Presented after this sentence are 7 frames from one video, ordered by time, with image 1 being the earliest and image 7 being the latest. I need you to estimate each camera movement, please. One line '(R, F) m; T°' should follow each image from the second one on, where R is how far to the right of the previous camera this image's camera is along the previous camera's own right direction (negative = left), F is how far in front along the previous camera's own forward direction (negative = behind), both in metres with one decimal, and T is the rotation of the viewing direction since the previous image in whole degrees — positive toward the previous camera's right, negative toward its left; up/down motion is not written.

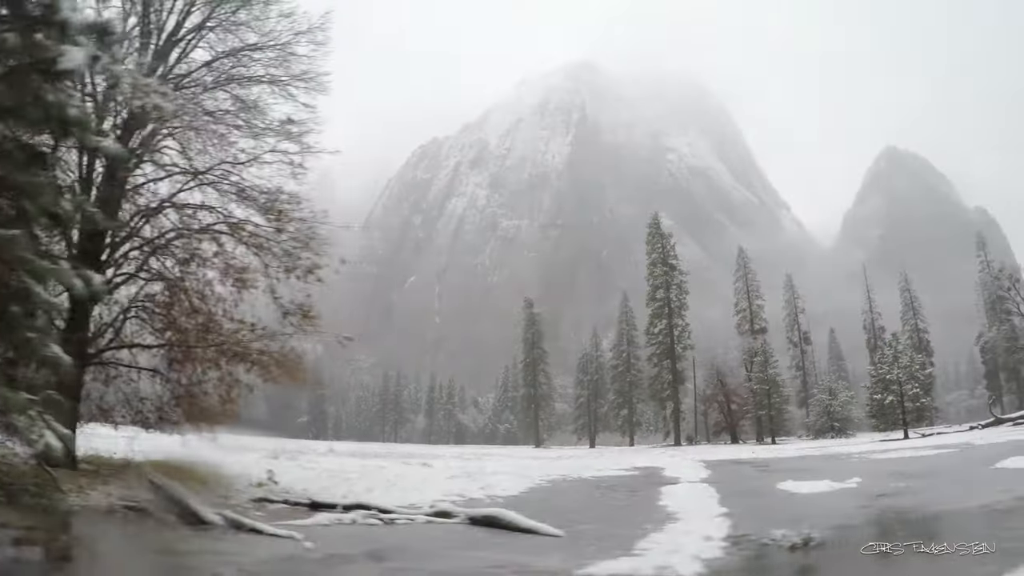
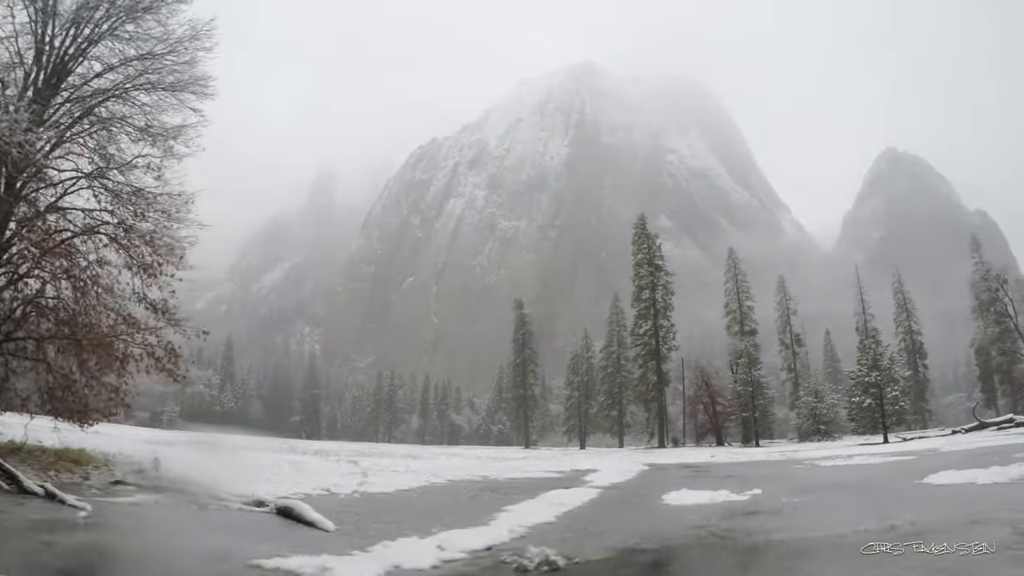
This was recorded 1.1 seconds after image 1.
(+1.5, +0.2) m; 0°
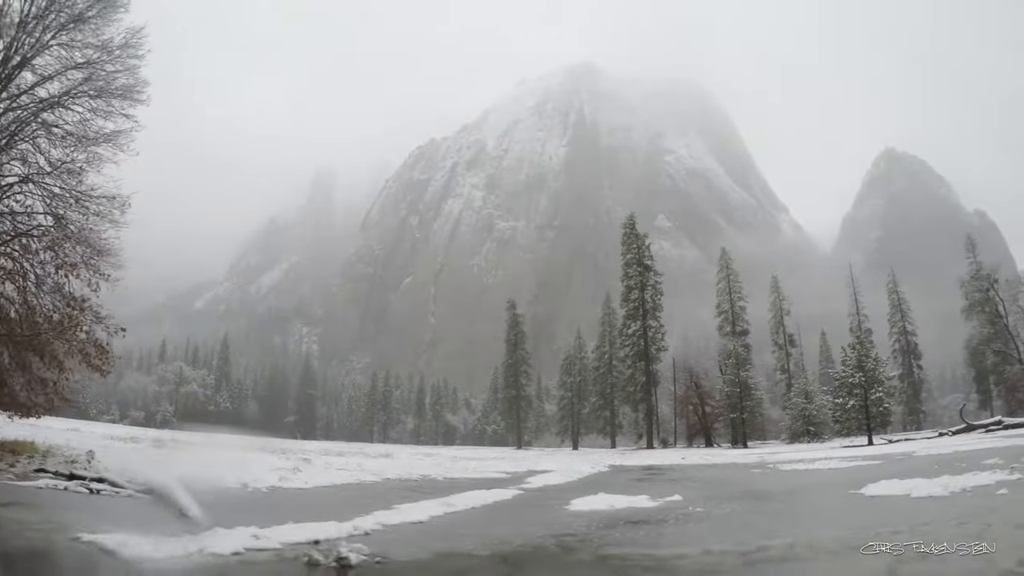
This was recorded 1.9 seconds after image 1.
(+1.0, +0.1) m; 0°
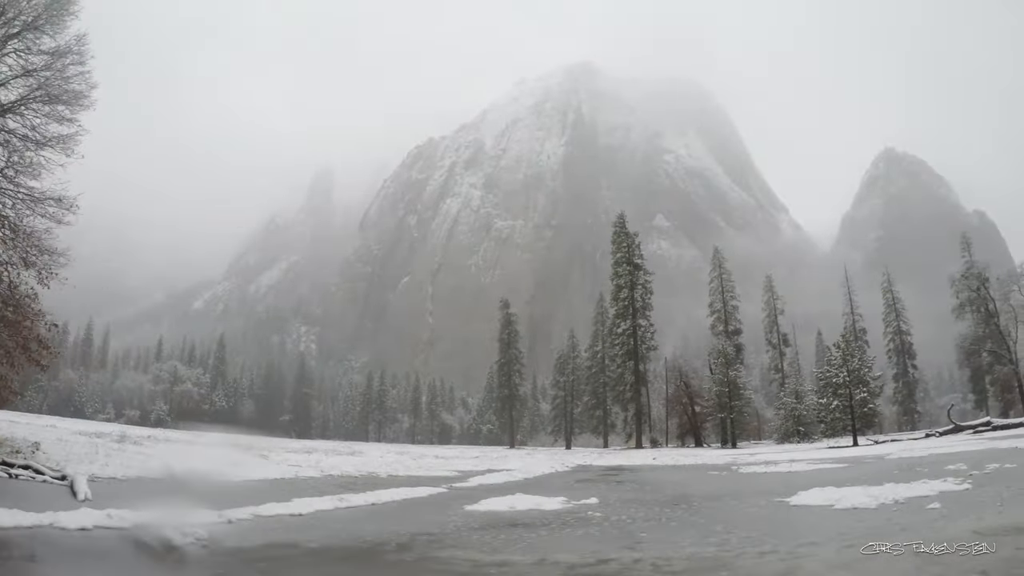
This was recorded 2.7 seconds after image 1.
(+1.0, +0.1) m; 0°
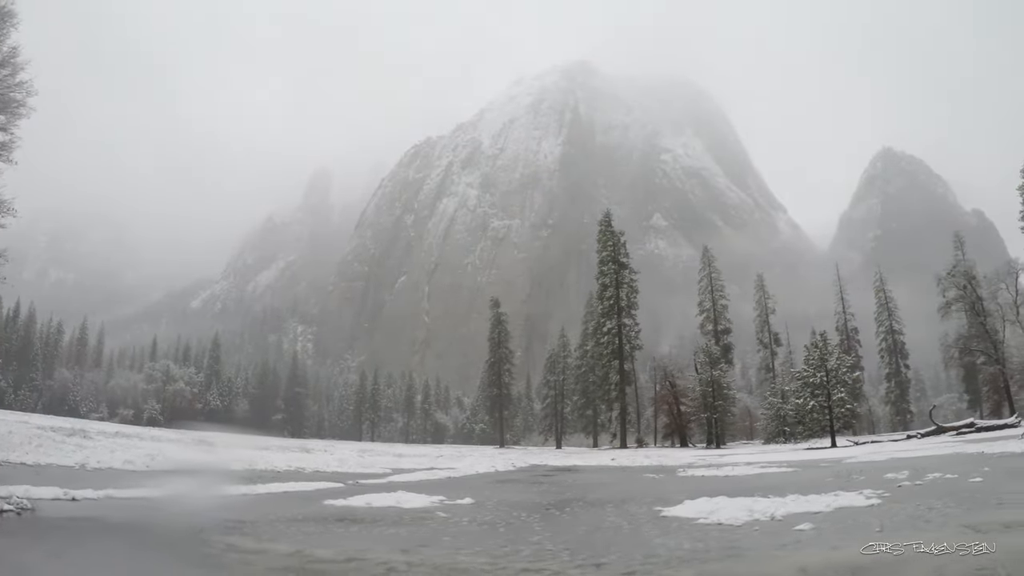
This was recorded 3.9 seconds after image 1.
(+1.3, +0.2) m; 0°
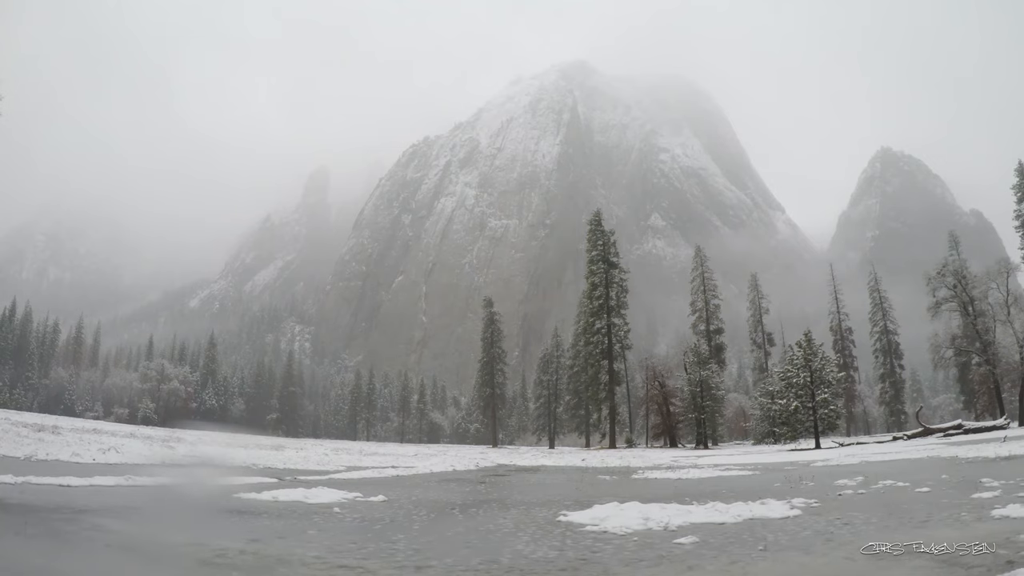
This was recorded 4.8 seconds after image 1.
(+0.9, +0.1) m; 0°
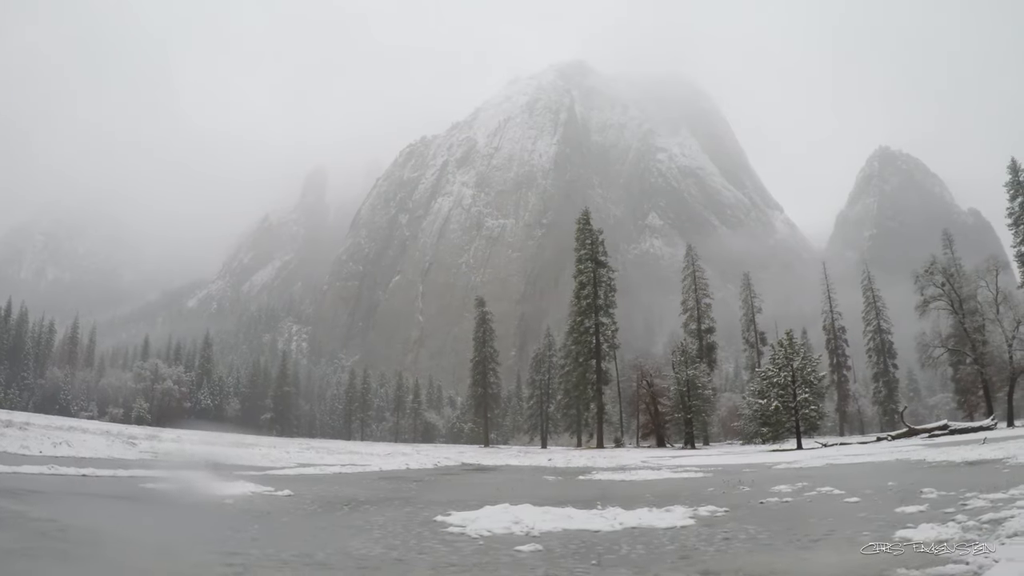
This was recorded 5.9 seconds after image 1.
(+1.0, +0.1) m; 0°
